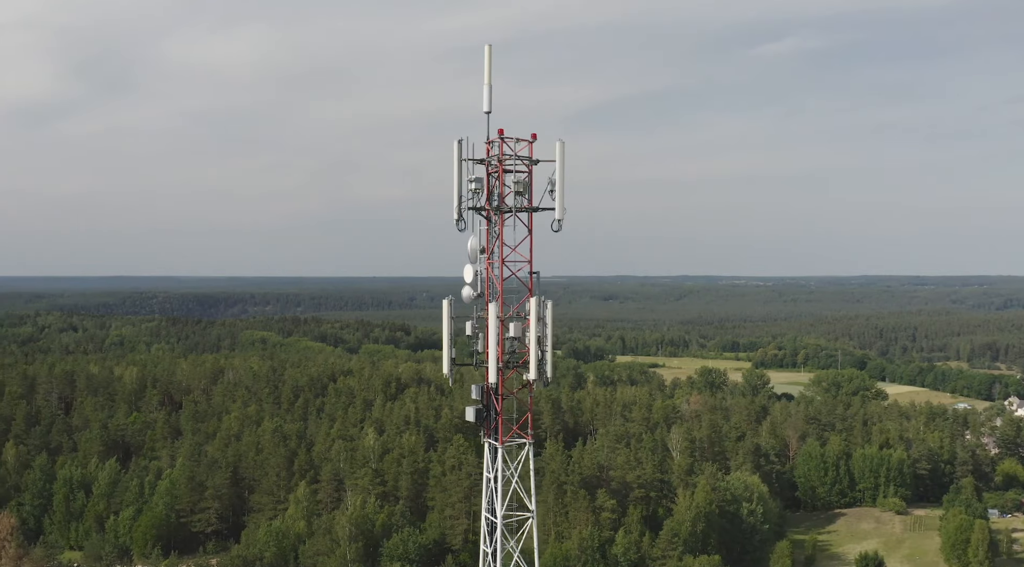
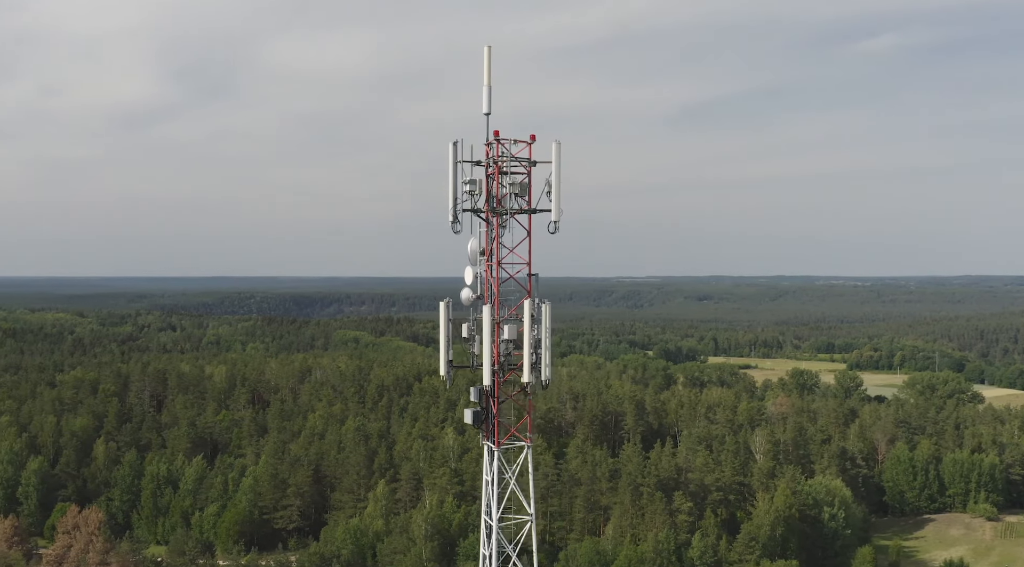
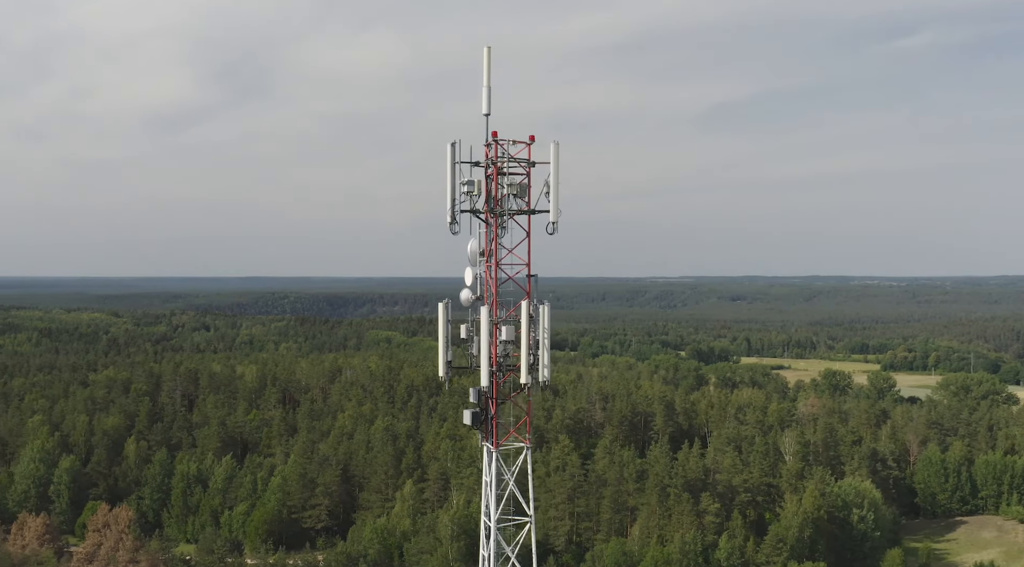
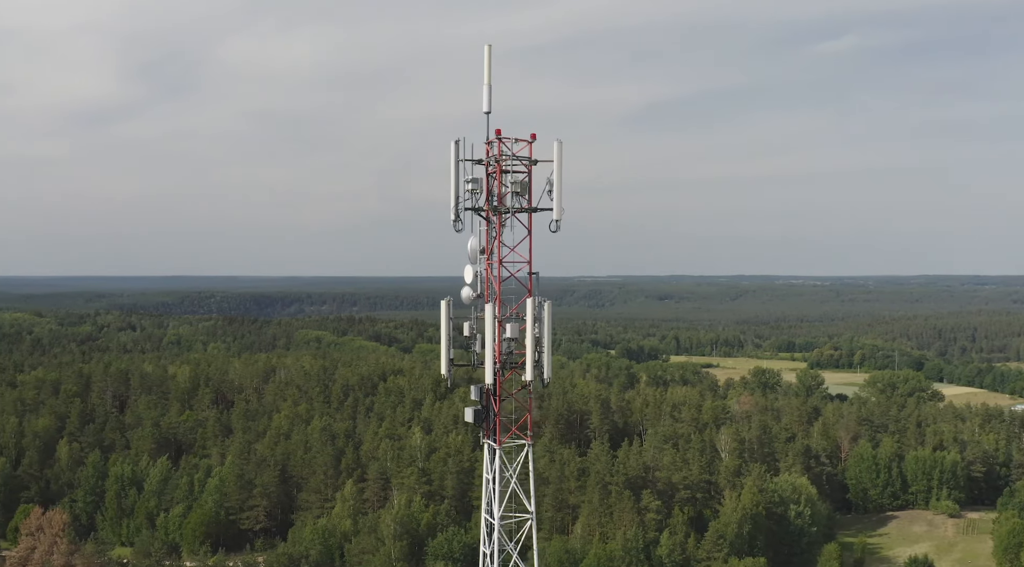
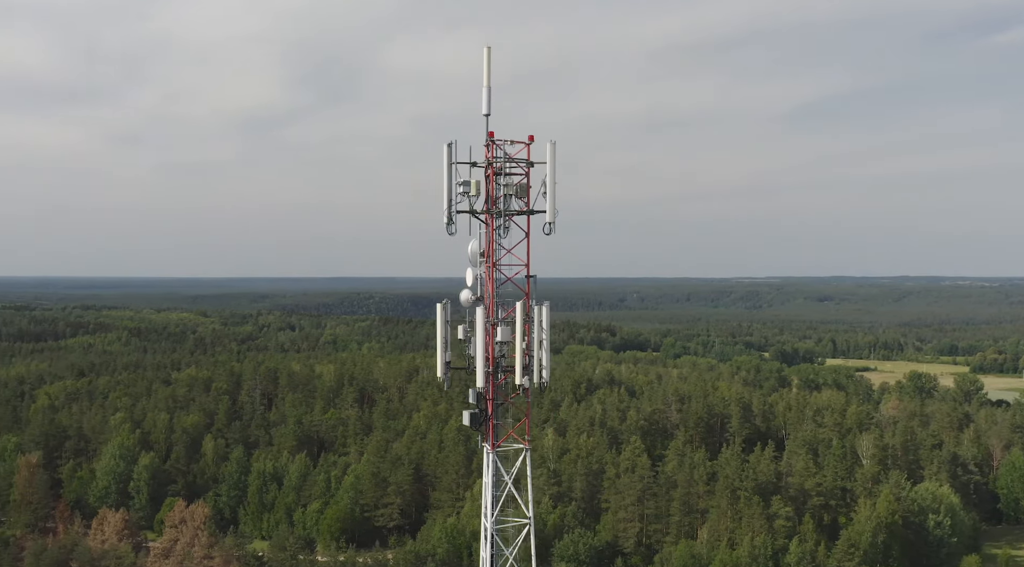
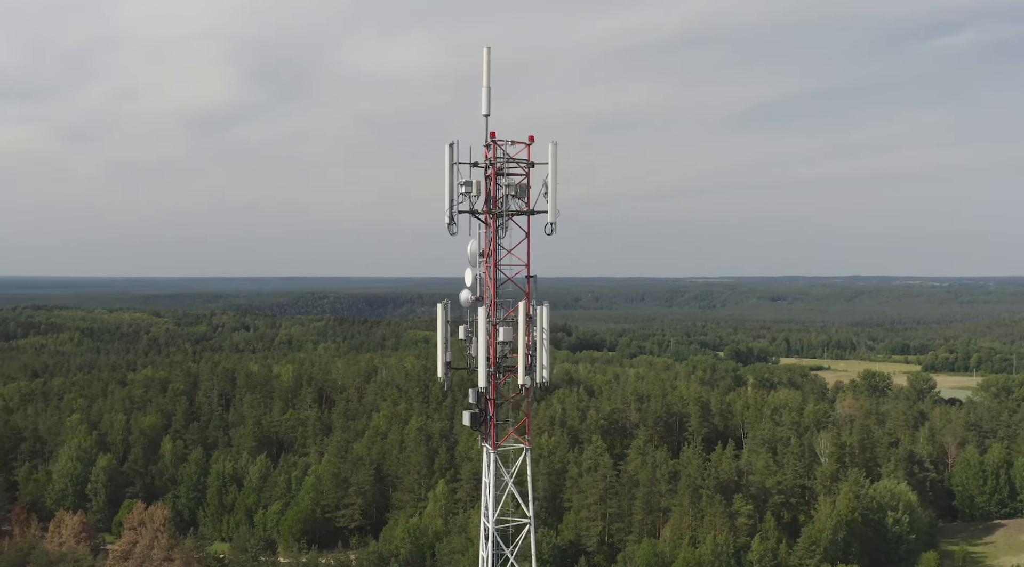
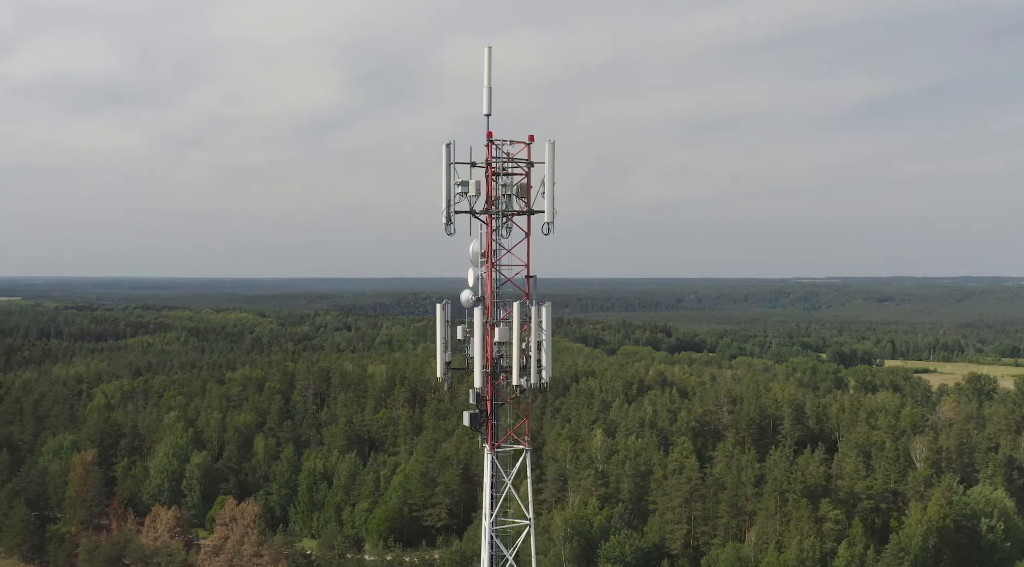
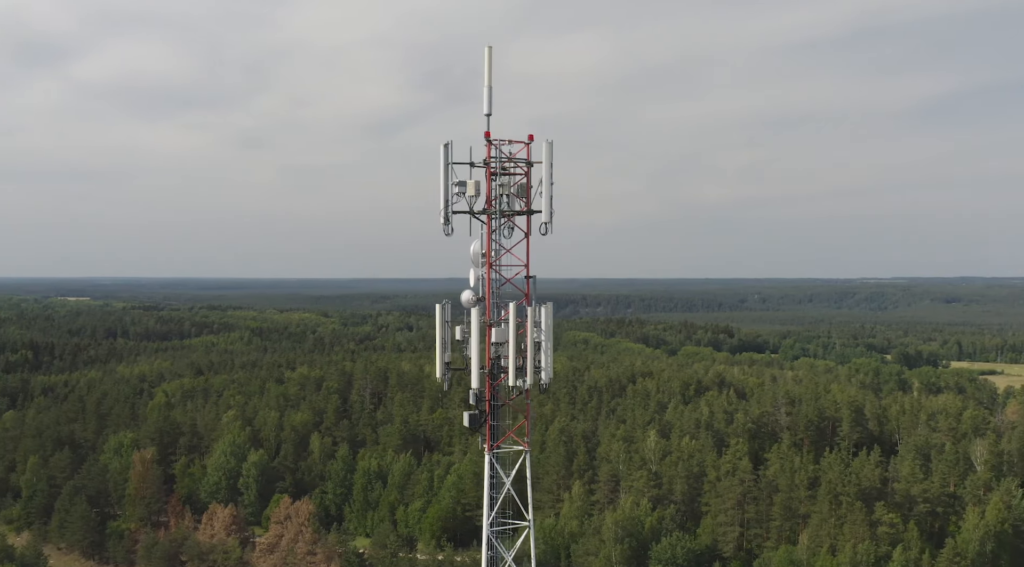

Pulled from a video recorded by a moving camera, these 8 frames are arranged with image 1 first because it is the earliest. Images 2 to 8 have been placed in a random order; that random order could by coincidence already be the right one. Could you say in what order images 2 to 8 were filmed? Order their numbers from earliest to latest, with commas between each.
4, 2, 3, 6, 5, 7, 8
